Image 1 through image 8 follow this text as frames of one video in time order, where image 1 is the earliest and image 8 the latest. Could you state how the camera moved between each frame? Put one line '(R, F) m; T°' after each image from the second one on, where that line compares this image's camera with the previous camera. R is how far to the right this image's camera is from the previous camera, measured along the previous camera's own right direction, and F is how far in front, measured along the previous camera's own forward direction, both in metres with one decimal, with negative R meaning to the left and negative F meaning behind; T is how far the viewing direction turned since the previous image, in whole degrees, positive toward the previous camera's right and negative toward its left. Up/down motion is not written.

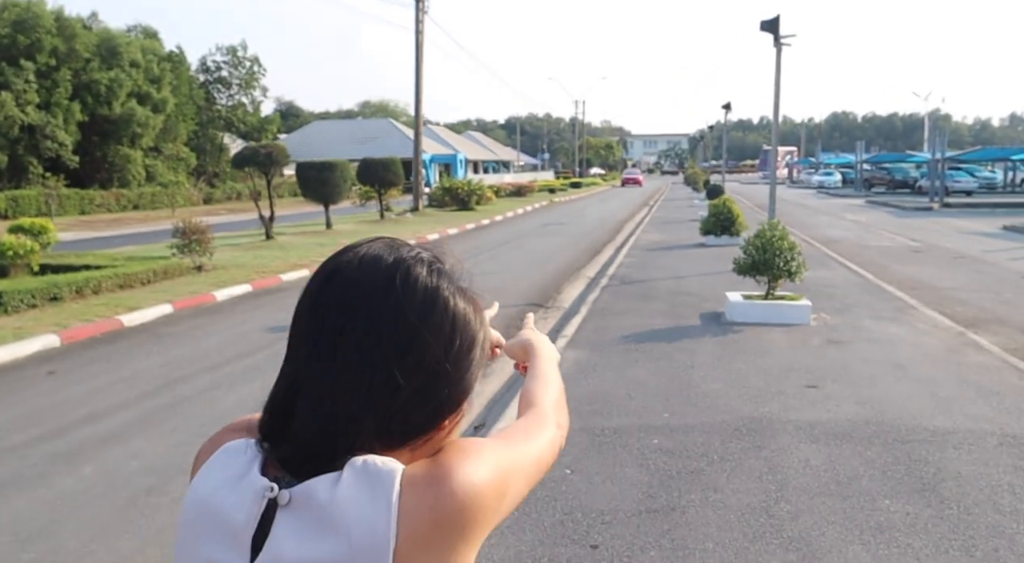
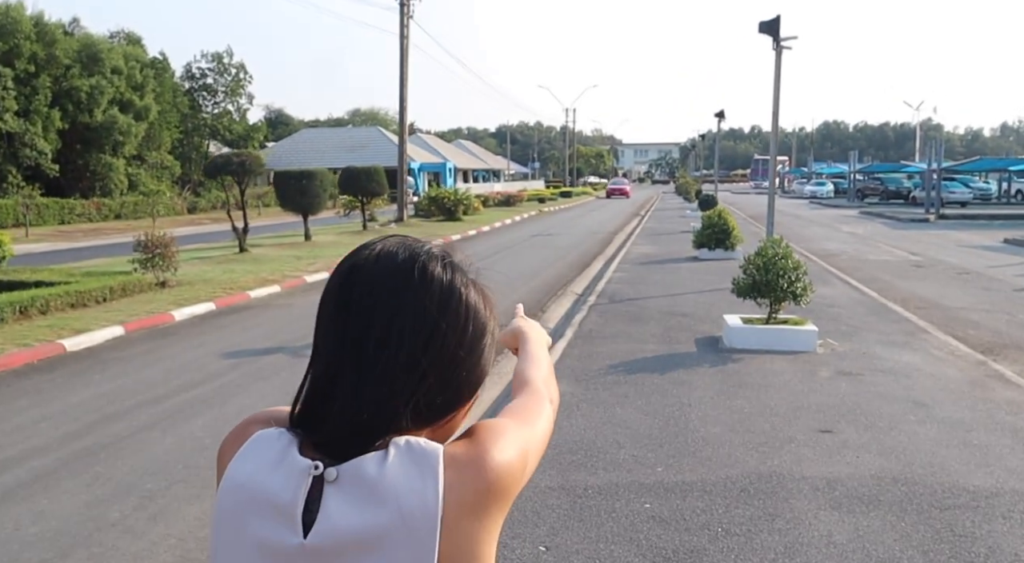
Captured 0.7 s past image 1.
(+0.1, +0.8) m; +1°
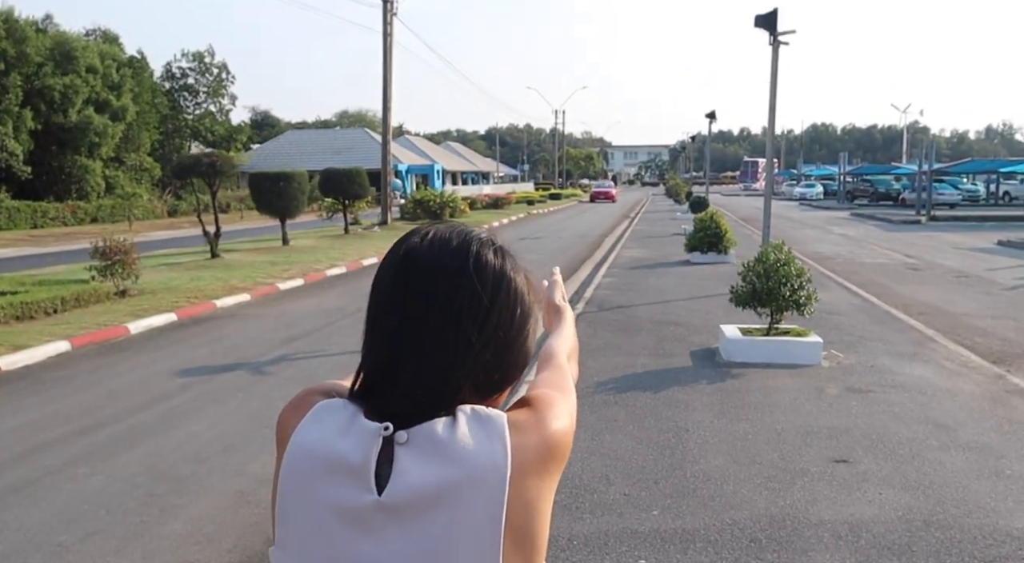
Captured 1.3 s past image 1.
(+0.1, +0.6) m; +1°
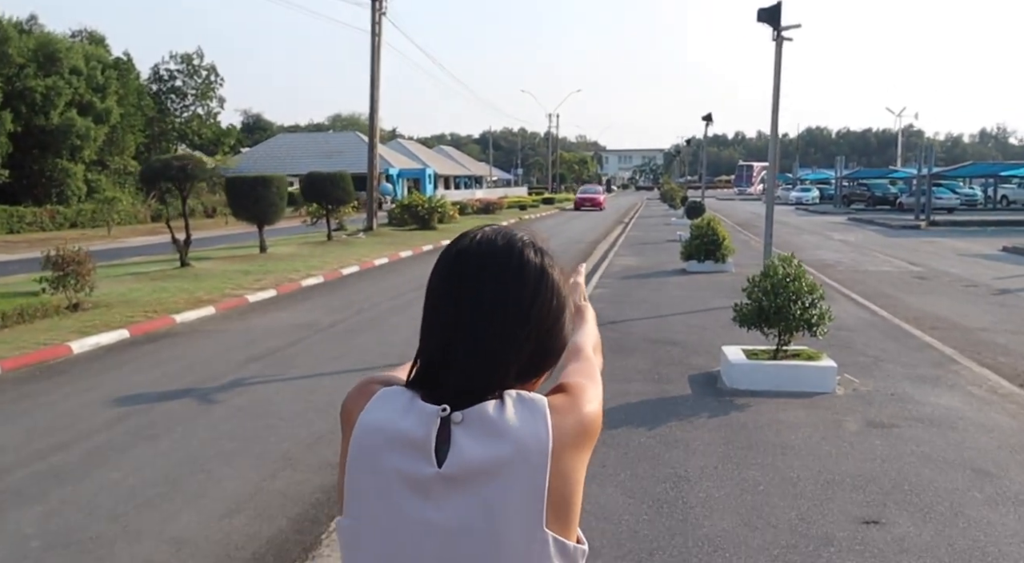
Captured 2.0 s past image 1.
(+0.2, +0.8) m; 0°
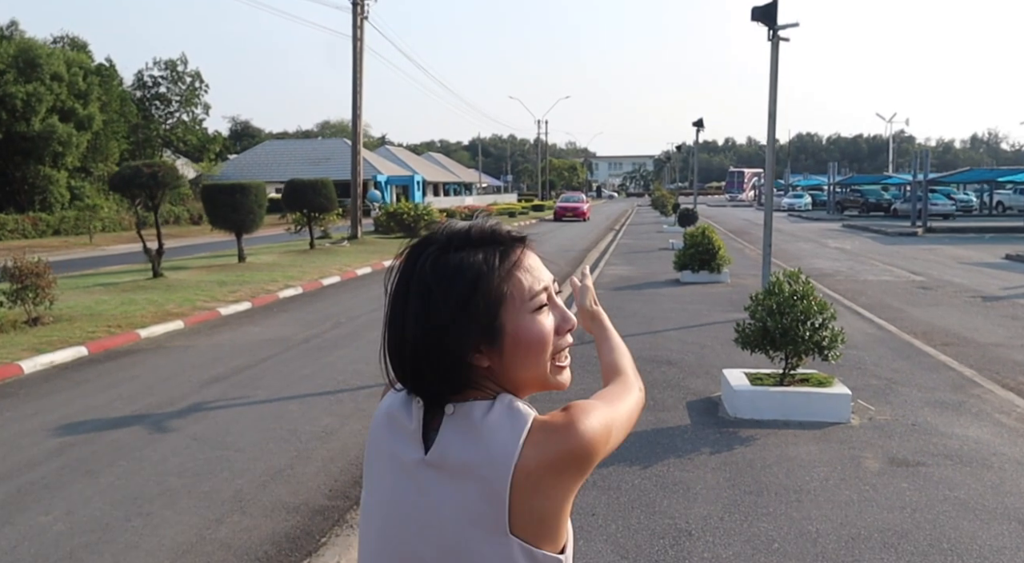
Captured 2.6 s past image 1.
(+0.1, +0.6) m; +1°
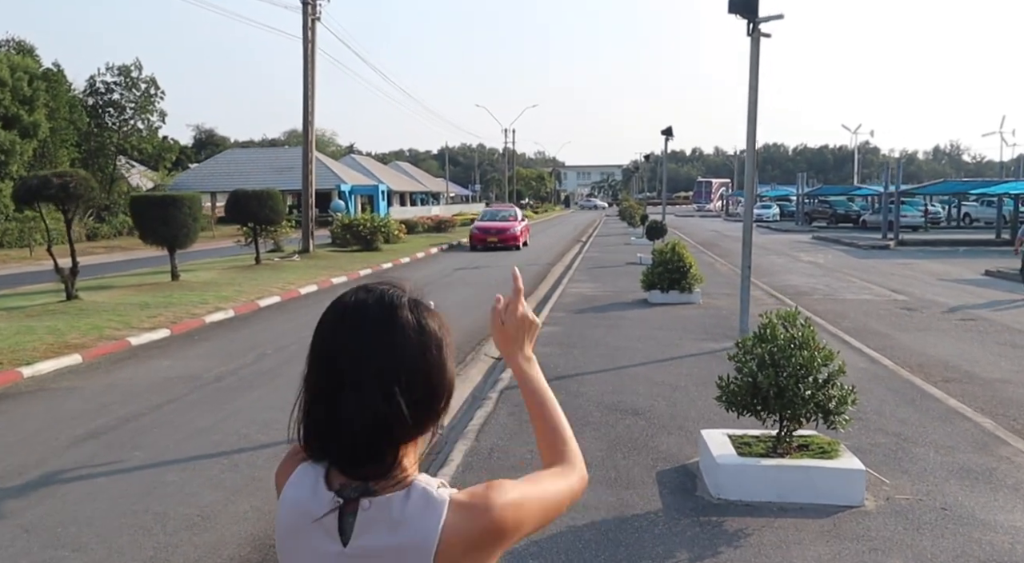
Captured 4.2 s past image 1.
(+0.3, +1.3) m; +2°
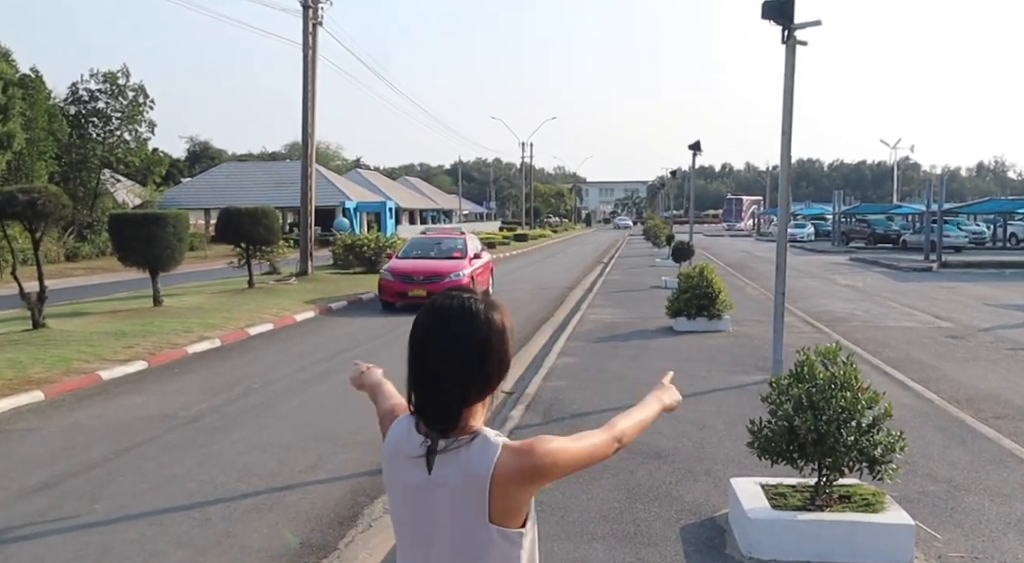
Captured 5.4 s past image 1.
(+0.2, +0.7) m; -2°
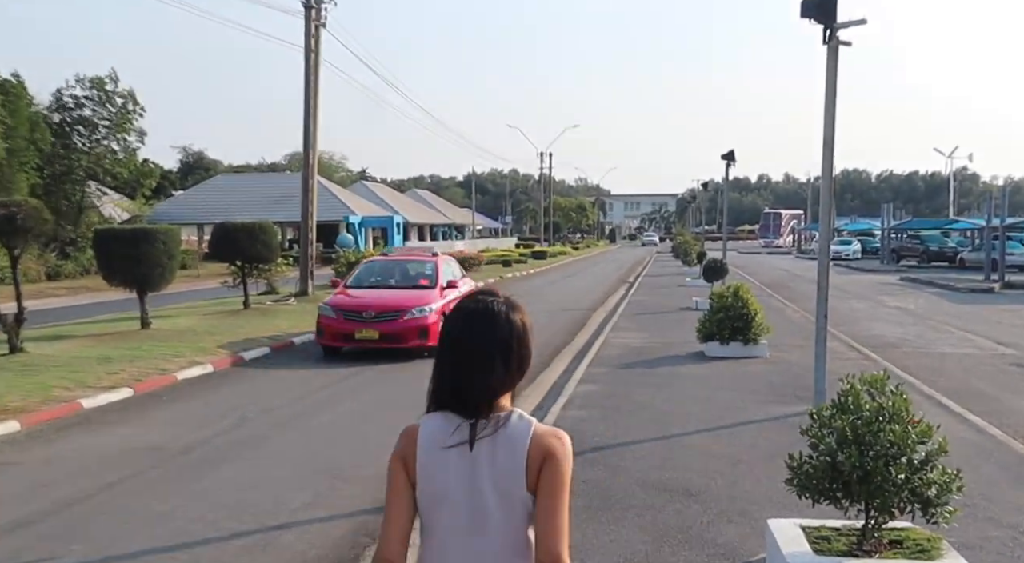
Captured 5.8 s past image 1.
(+0.3, +1.0) m; -3°
